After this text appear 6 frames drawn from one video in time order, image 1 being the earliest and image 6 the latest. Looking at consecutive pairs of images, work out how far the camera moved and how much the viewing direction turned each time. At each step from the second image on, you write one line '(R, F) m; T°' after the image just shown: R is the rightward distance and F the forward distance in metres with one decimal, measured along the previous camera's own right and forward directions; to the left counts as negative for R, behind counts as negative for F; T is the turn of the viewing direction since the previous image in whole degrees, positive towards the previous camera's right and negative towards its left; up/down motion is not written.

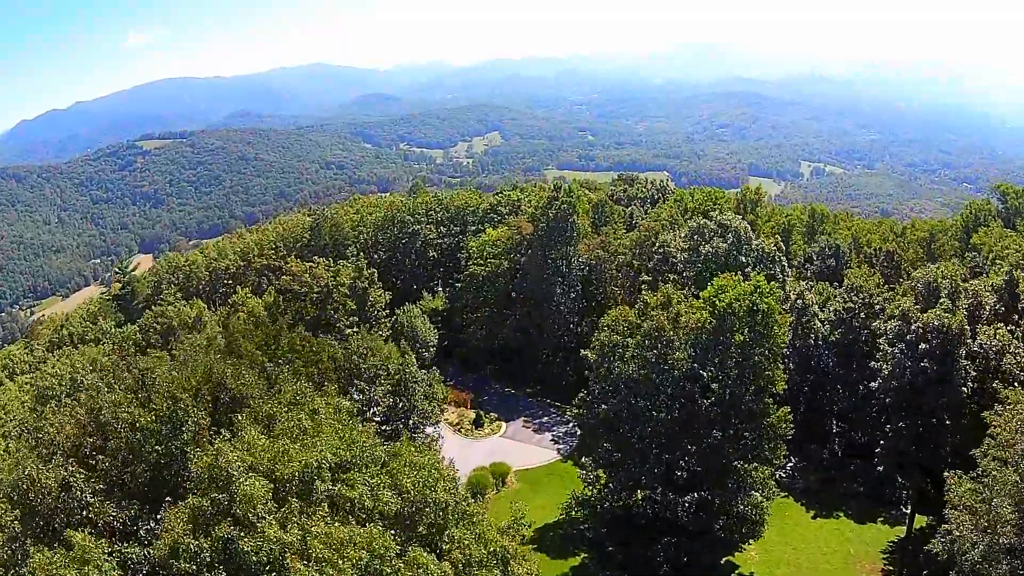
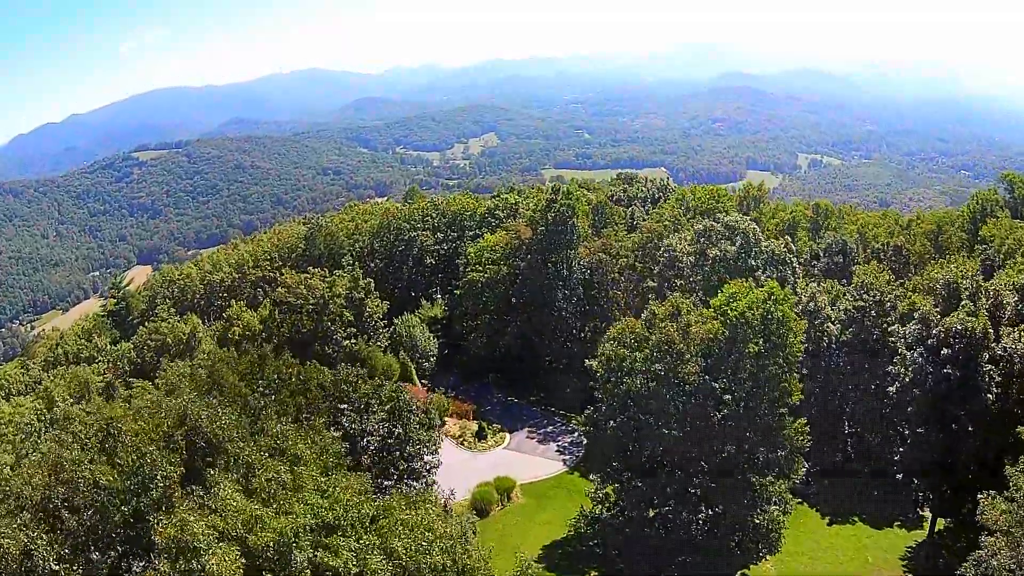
(0.0, +1.0) m; 0°
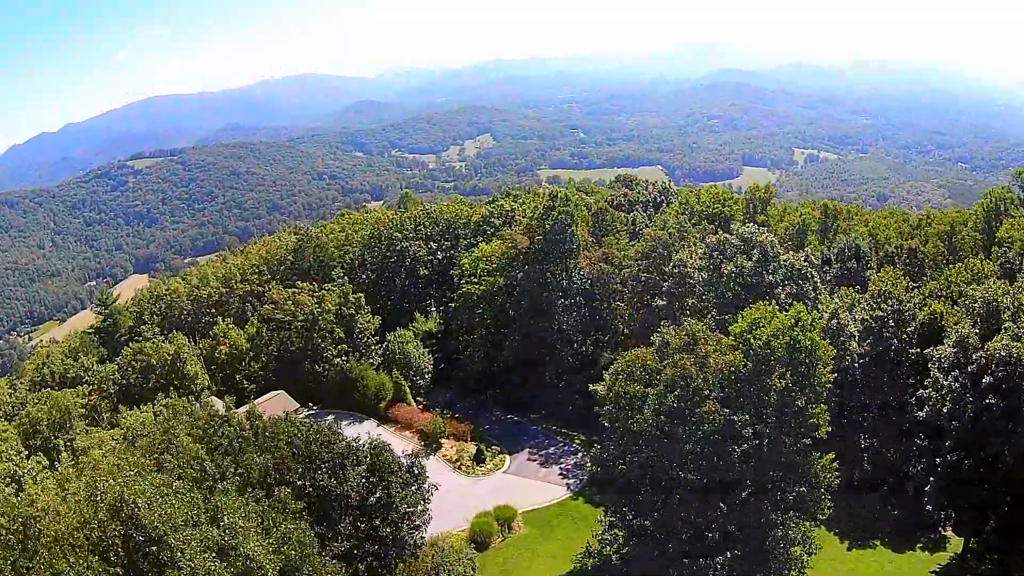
(+0.1, +1.9) m; 0°
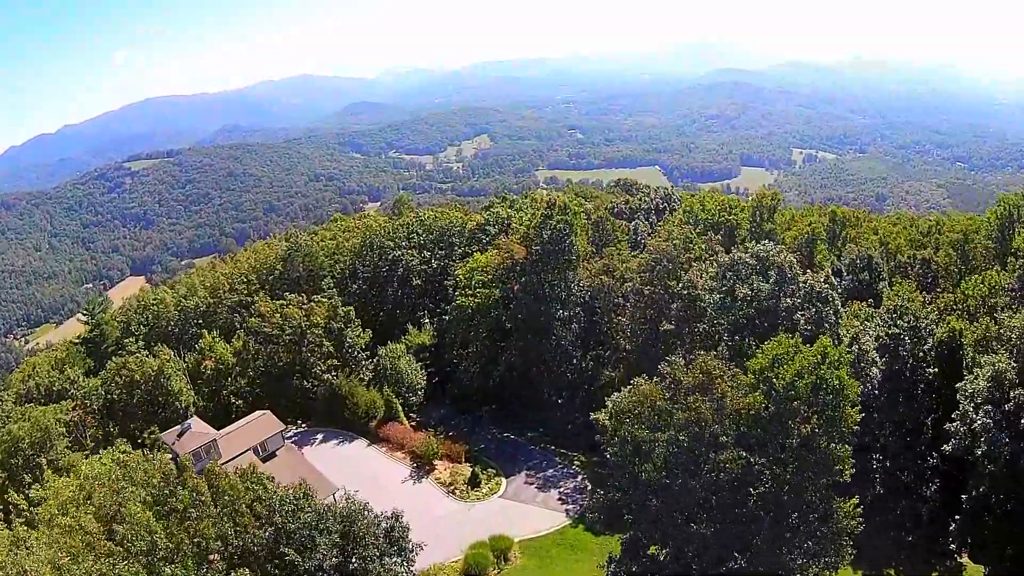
(+0.1, +1.7) m; 0°
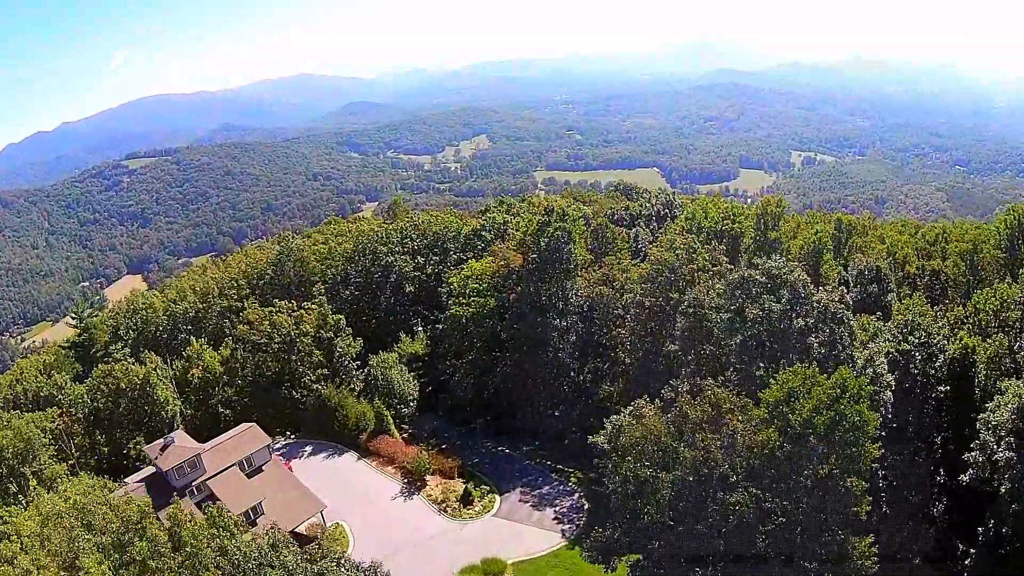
(+0.1, +1.2) m; 0°
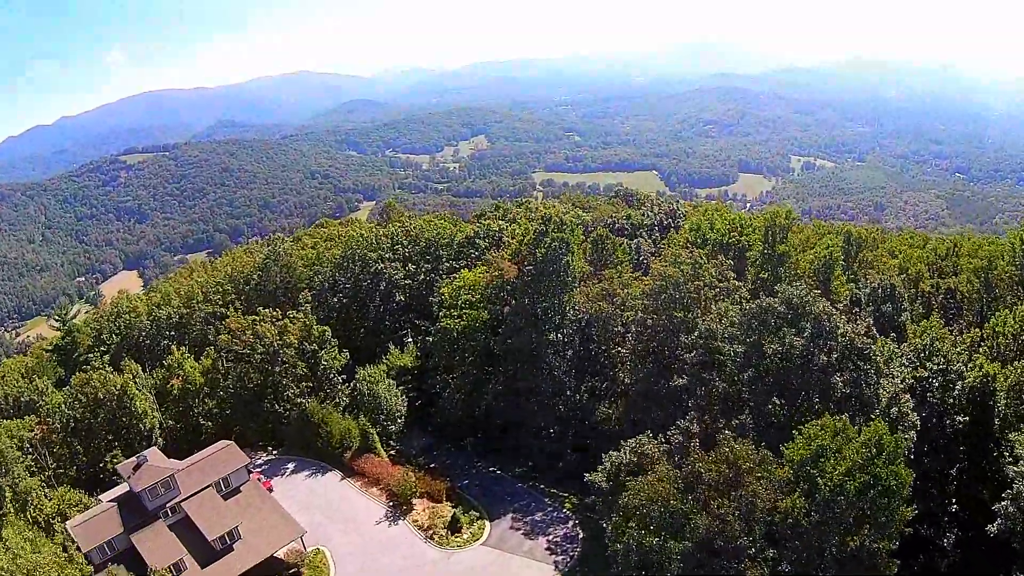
(+0.2, +1.8) m; 0°
